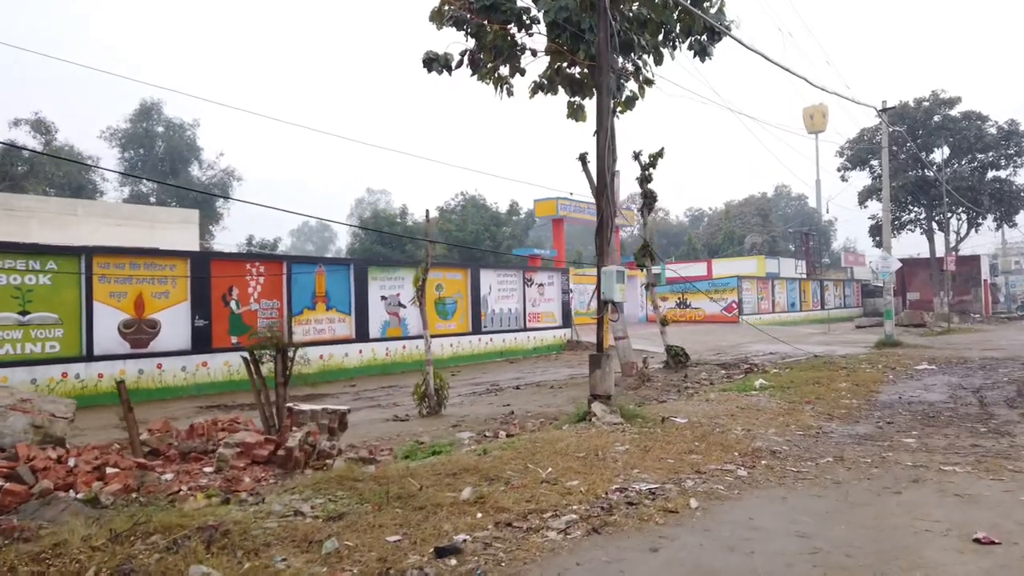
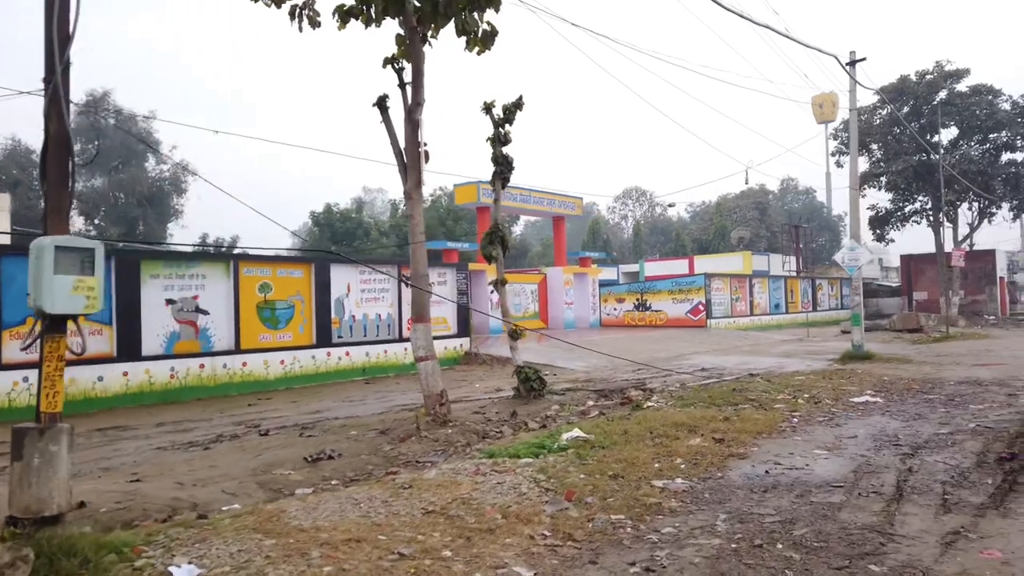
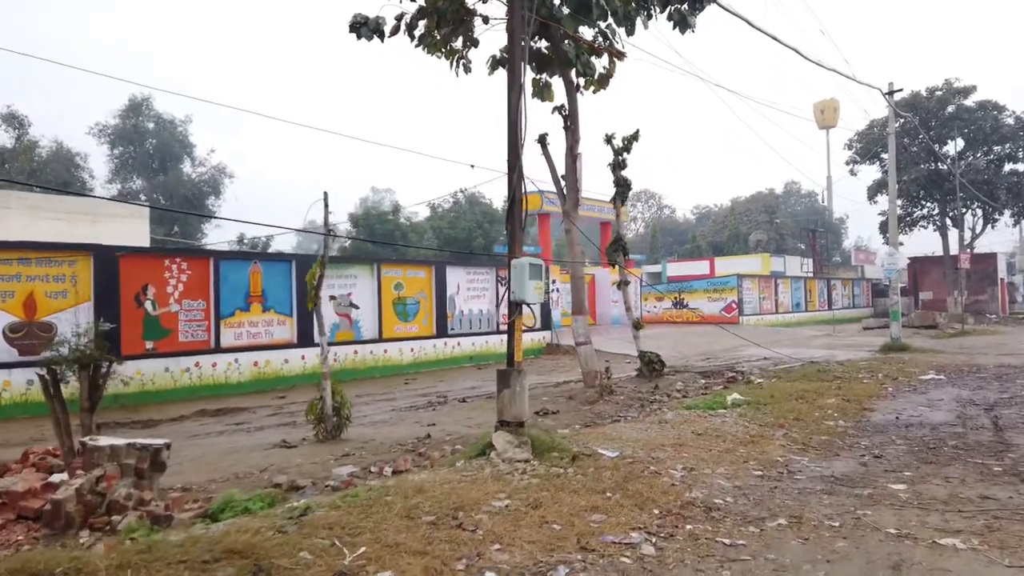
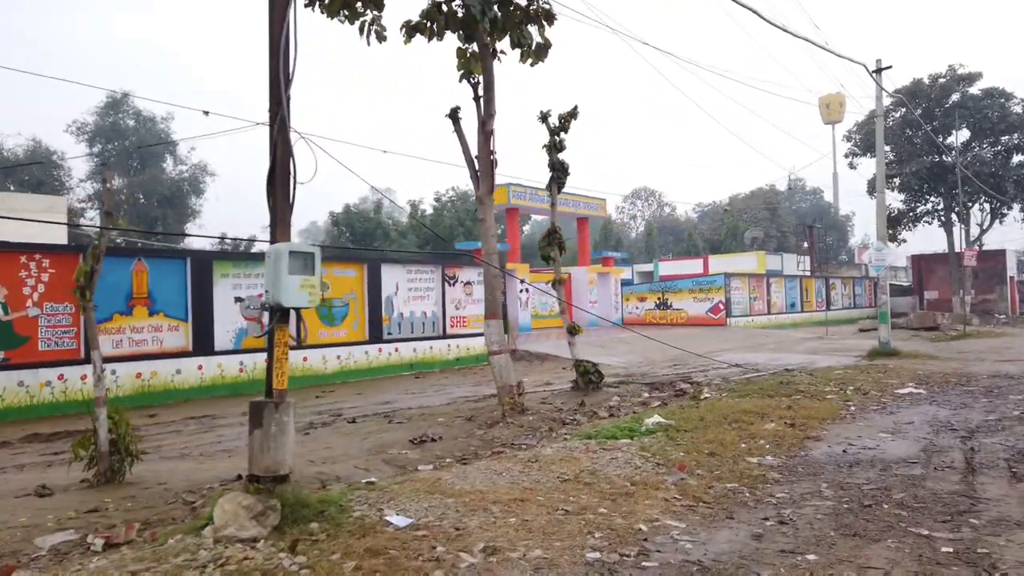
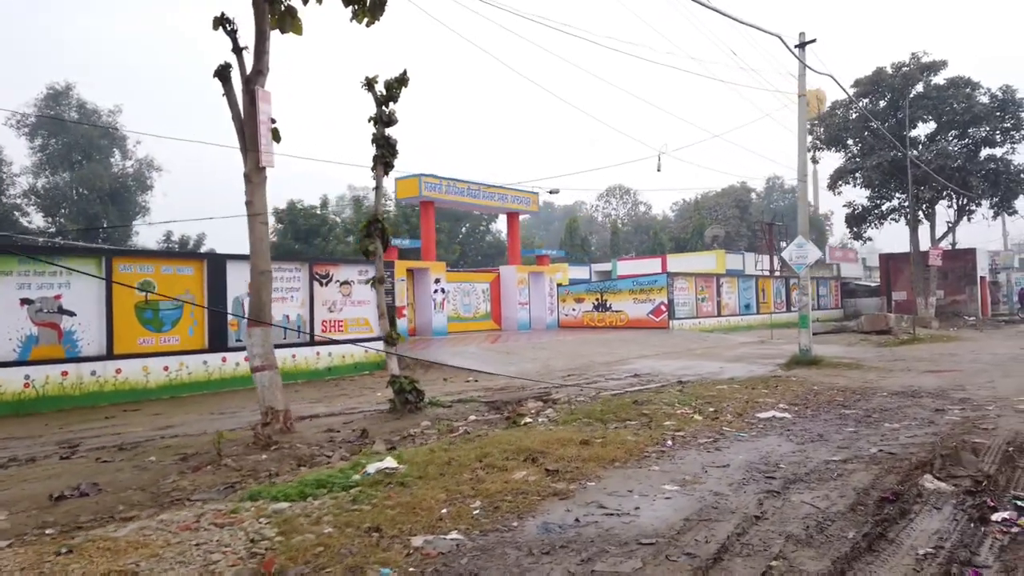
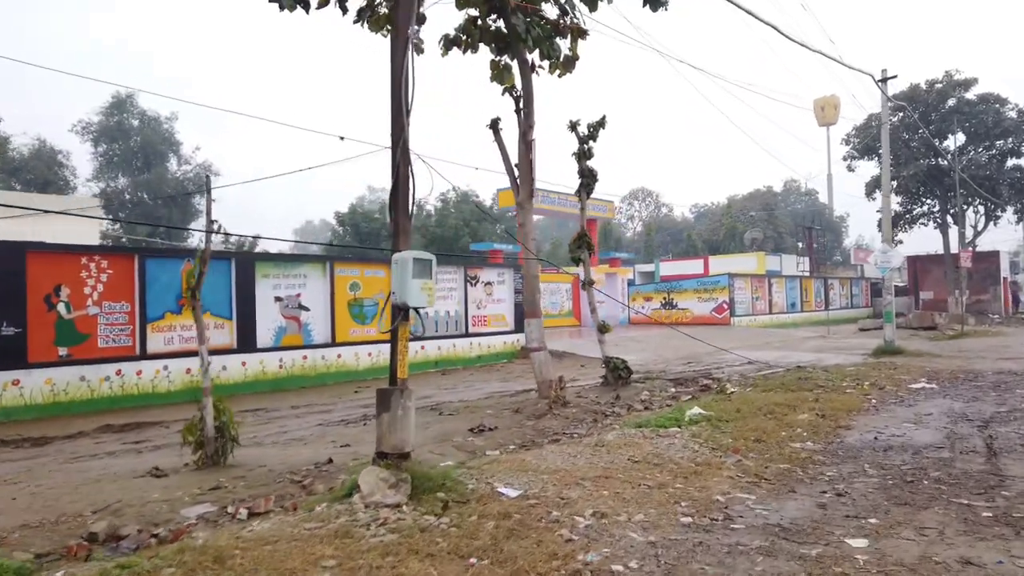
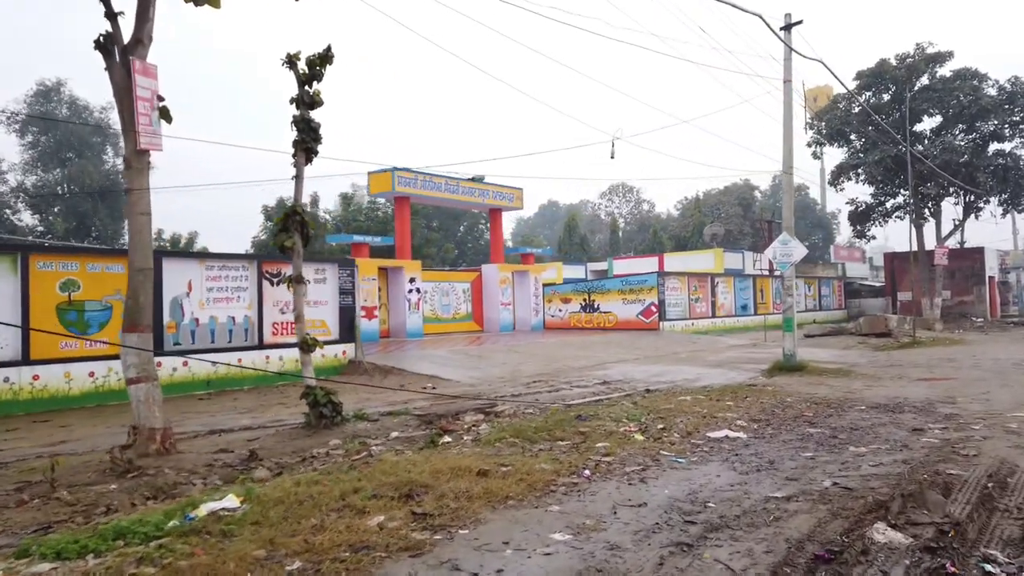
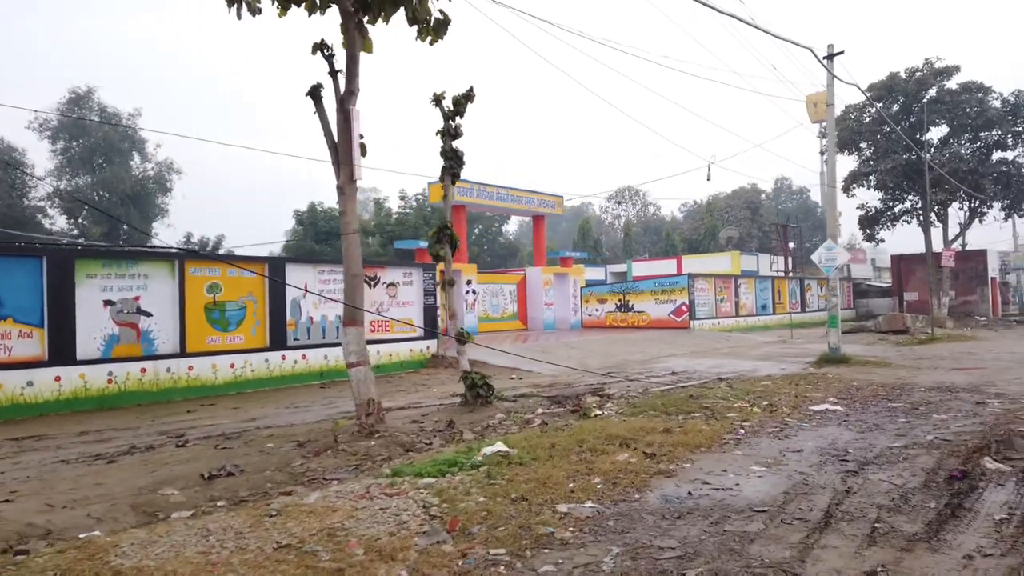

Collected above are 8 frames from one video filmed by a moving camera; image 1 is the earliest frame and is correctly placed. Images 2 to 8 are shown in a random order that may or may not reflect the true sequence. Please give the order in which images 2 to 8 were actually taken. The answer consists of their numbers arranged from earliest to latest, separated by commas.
3, 6, 4, 2, 8, 5, 7
